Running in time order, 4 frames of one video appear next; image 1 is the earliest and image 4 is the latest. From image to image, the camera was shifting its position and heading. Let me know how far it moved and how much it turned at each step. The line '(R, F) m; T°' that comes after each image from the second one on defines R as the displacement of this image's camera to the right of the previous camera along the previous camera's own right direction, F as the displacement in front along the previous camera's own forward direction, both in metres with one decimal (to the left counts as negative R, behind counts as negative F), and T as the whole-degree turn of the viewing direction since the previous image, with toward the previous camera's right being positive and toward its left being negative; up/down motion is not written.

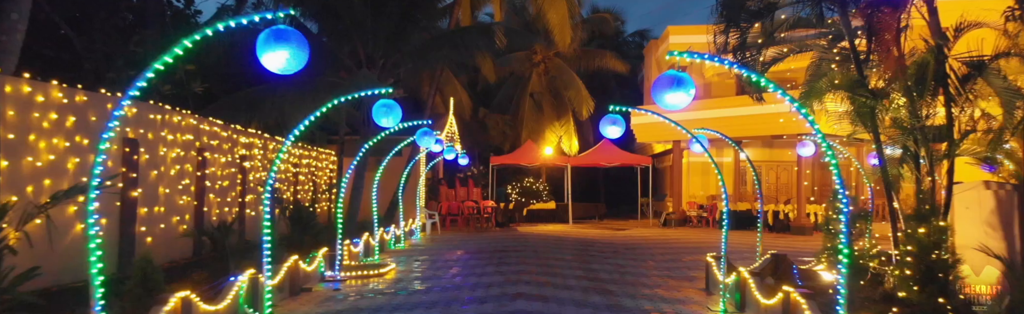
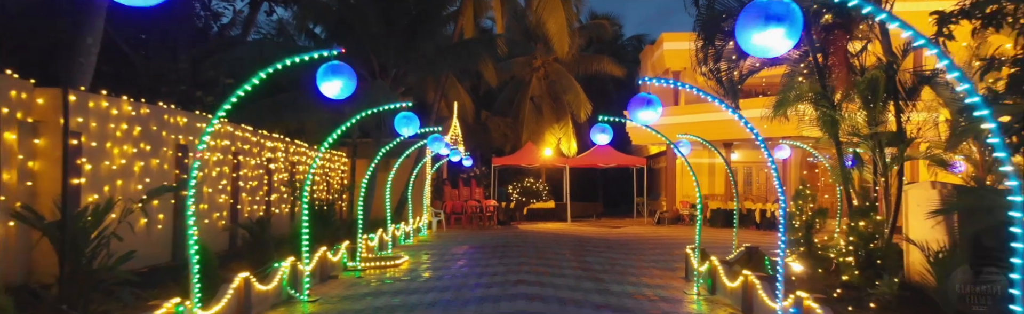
(0.0, -1.0) m; 0°
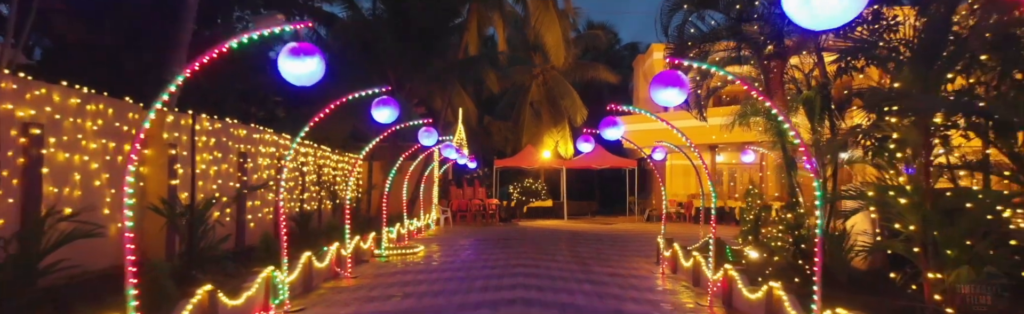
(0.0, -1.7) m; 0°
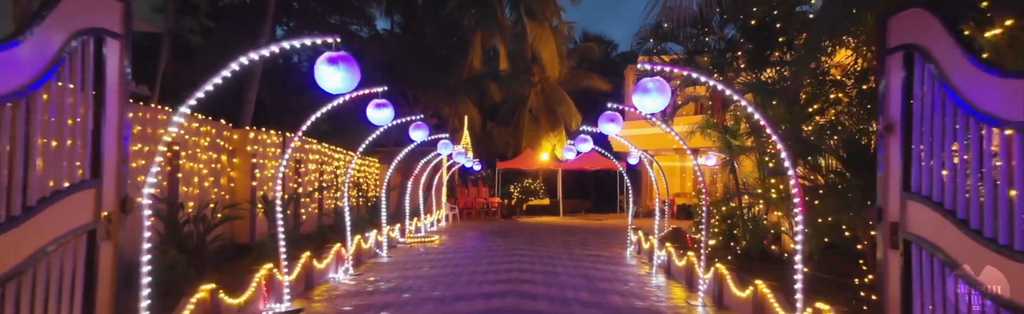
(+0.1, -2.5) m; 0°
